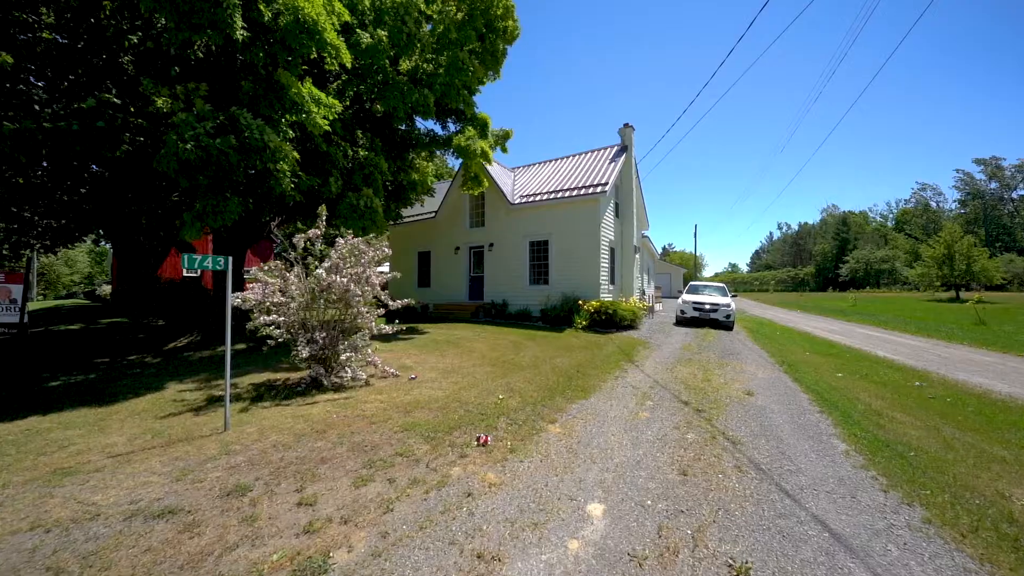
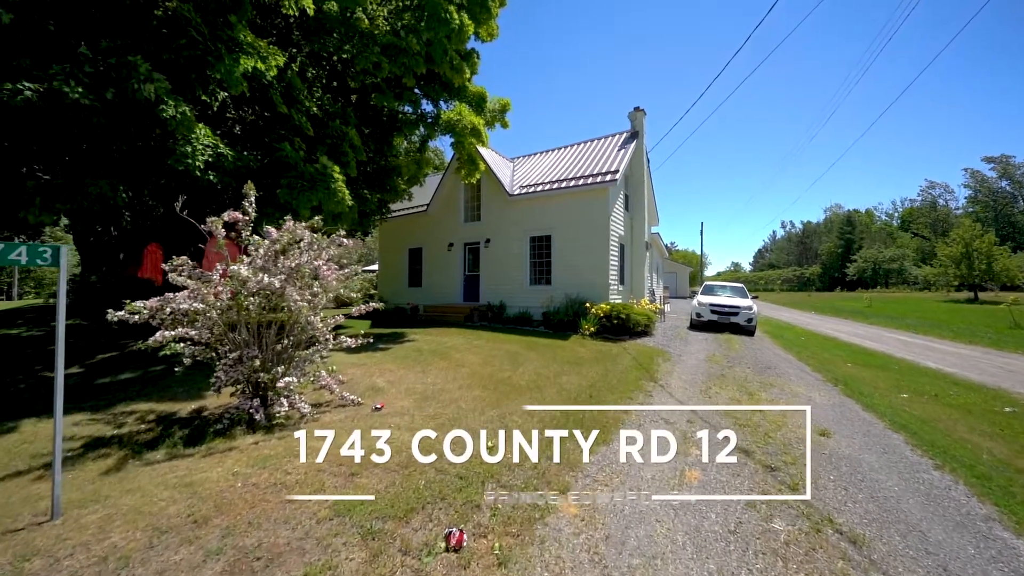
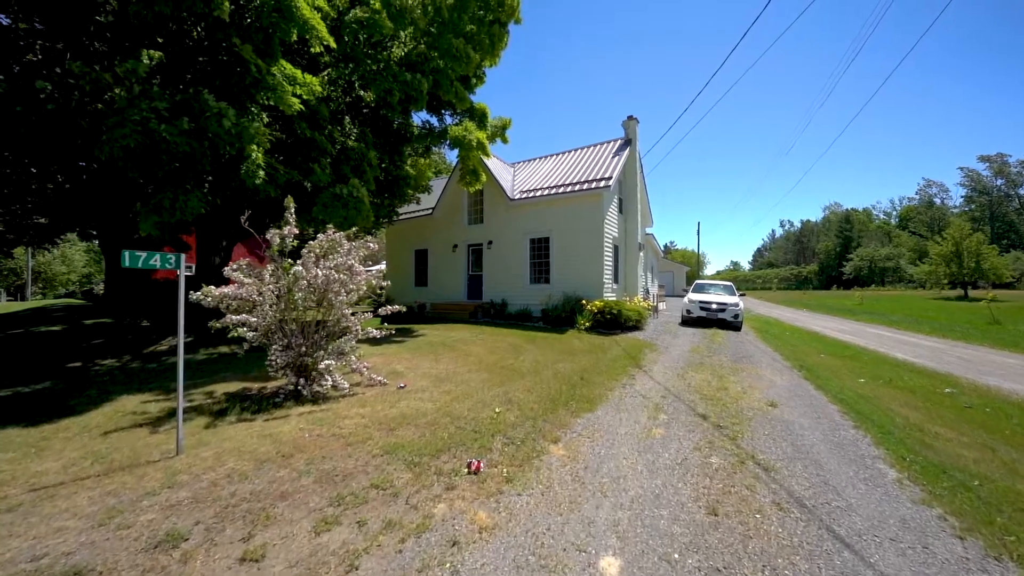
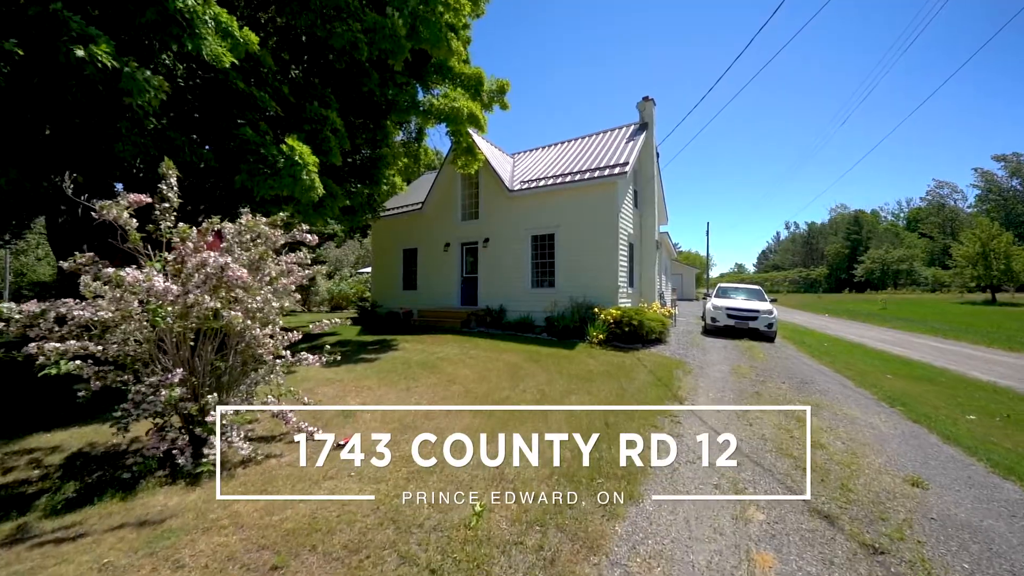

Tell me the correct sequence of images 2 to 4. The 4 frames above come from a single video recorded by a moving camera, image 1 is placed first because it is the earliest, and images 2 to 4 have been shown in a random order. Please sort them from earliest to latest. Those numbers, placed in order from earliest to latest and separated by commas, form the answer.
3, 2, 4
